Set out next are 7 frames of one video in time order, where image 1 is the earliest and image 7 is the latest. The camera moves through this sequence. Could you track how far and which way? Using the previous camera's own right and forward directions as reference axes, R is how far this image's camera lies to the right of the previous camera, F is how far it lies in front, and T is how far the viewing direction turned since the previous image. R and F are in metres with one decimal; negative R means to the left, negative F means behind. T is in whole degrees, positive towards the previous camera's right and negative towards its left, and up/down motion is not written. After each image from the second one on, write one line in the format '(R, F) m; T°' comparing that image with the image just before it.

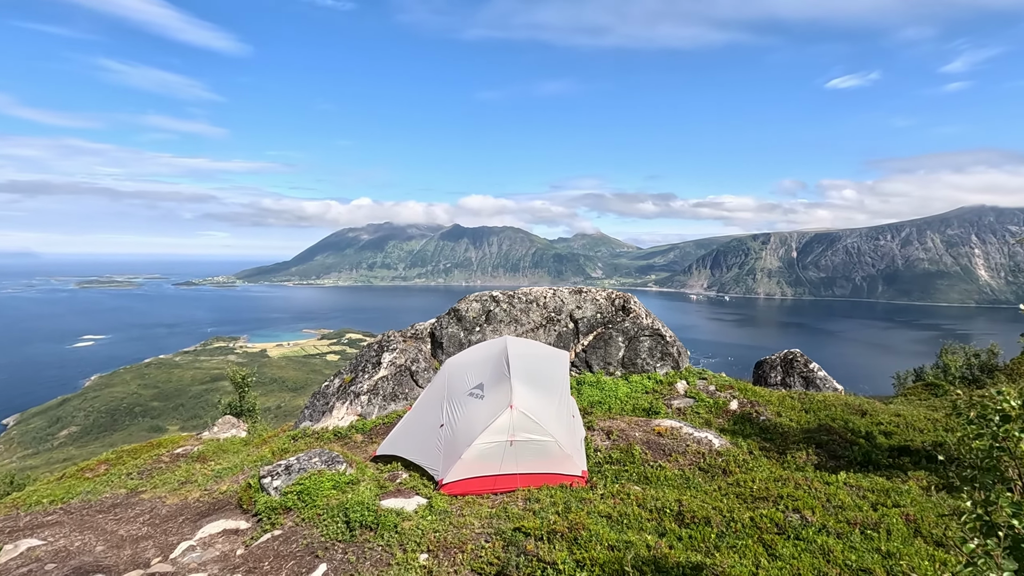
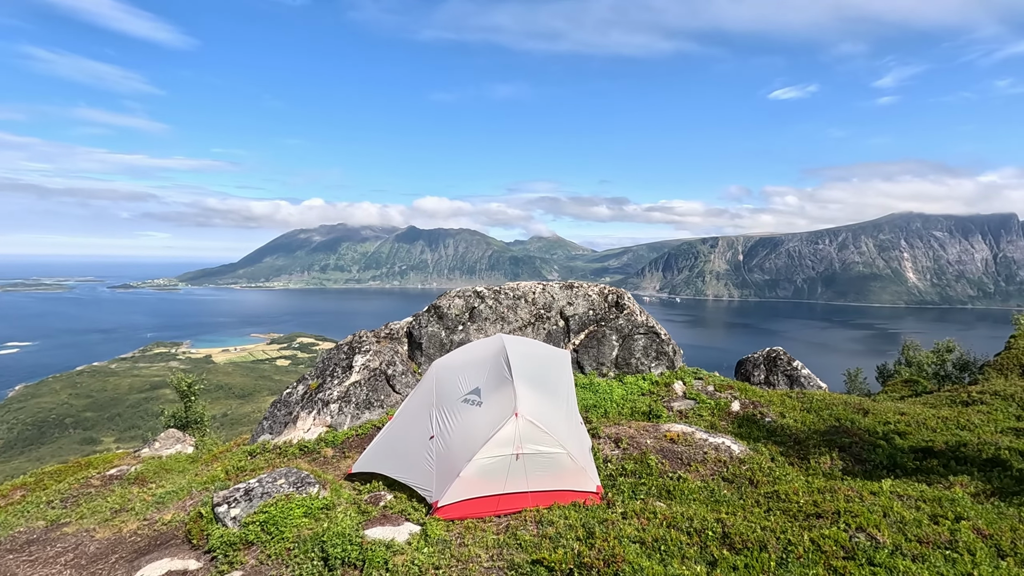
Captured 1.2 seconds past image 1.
(-1.1, +1.9) m; +5°
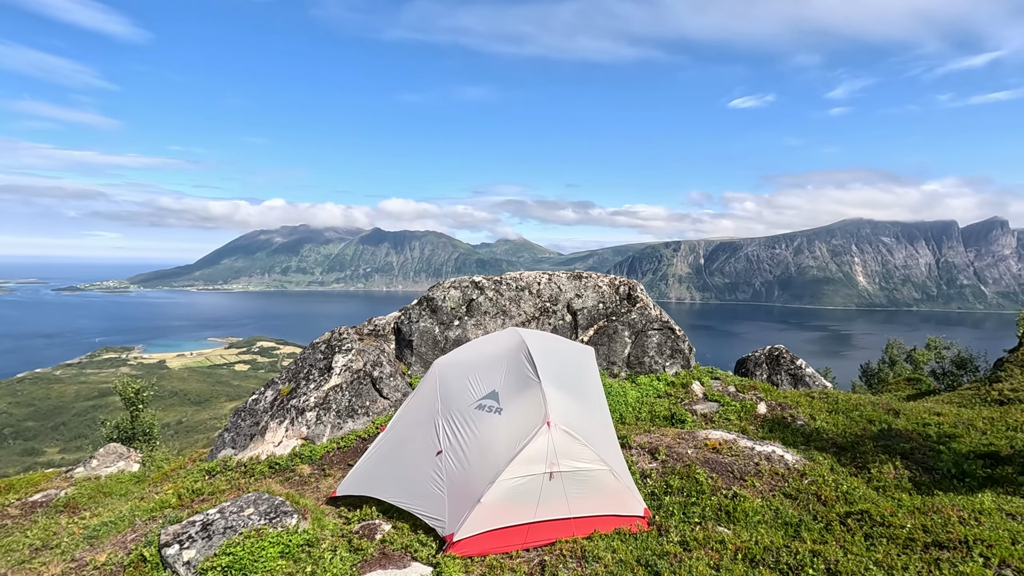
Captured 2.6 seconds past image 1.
(-1.2, +2.4) m; +4°
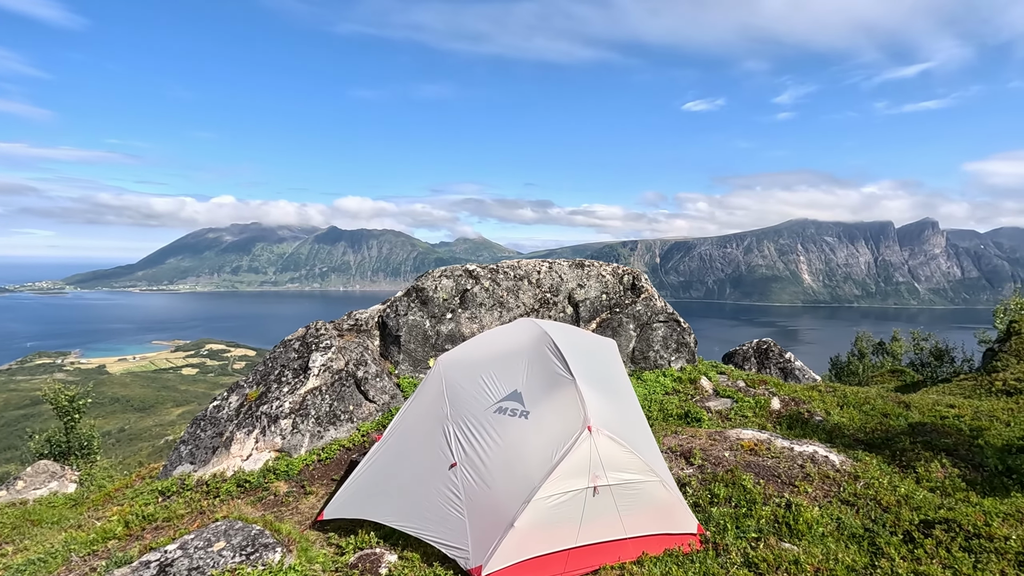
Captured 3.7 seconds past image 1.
(-1.2, +1.7) m; +4°
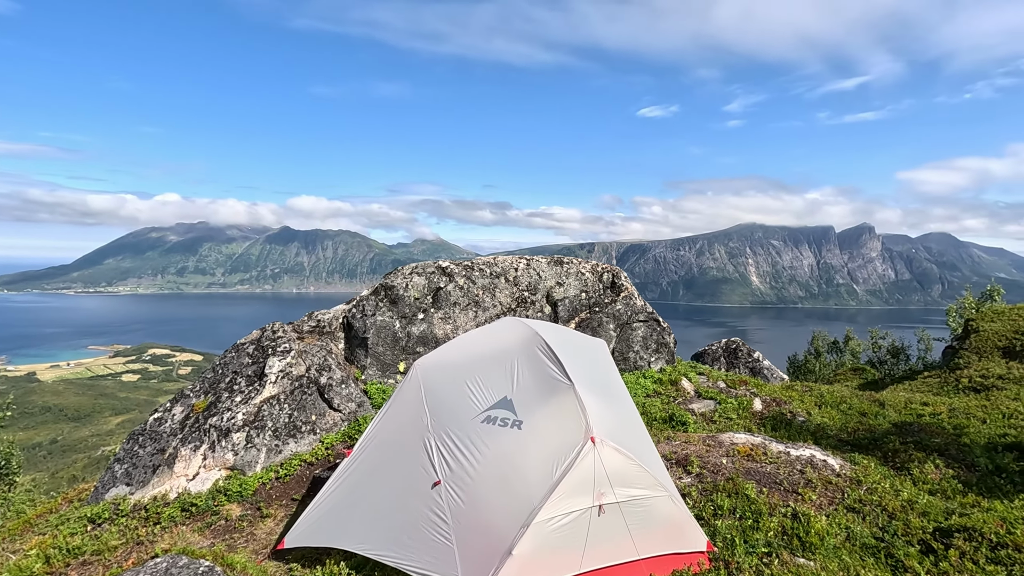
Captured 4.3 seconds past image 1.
(-0.5, +1.0) m; +4°
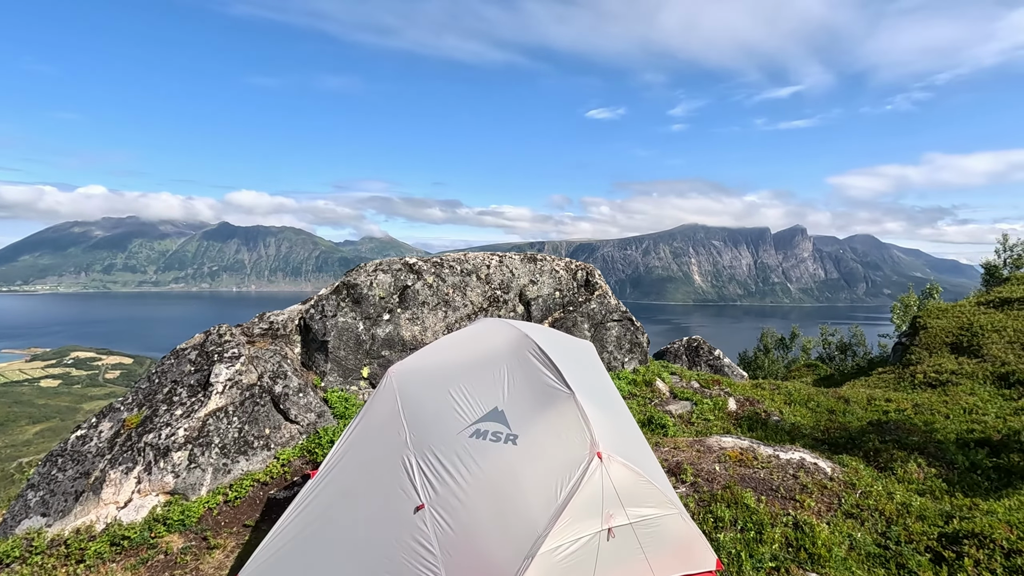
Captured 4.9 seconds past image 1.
(-0.6, +0.9) m; +5°
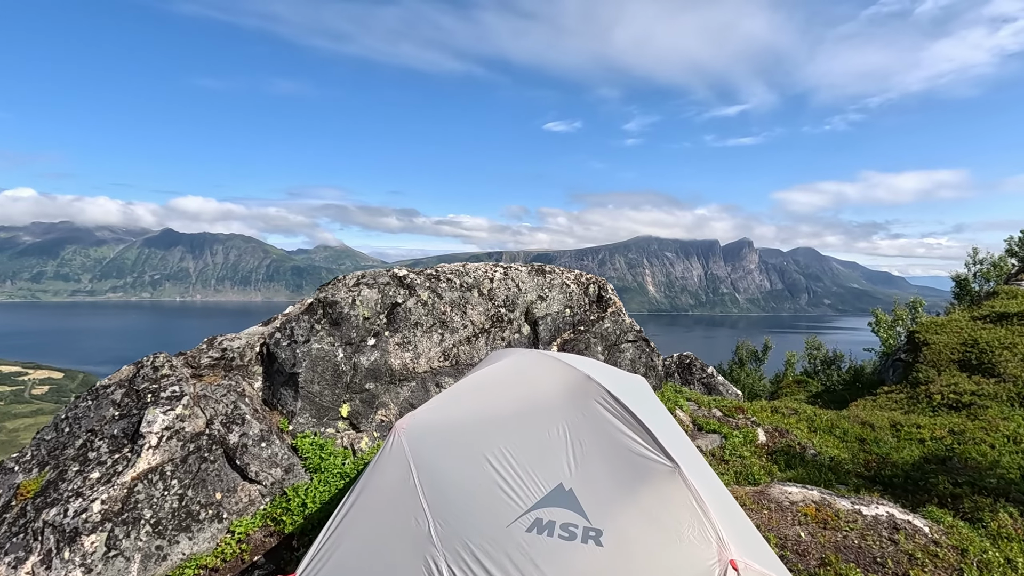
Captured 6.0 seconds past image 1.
(-1.2, +2.3) m; +5°
